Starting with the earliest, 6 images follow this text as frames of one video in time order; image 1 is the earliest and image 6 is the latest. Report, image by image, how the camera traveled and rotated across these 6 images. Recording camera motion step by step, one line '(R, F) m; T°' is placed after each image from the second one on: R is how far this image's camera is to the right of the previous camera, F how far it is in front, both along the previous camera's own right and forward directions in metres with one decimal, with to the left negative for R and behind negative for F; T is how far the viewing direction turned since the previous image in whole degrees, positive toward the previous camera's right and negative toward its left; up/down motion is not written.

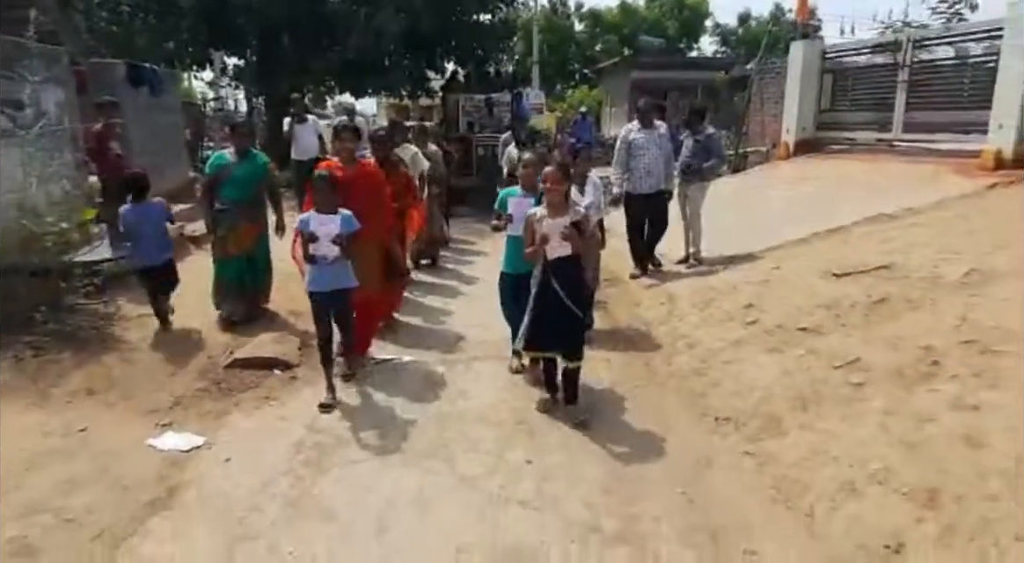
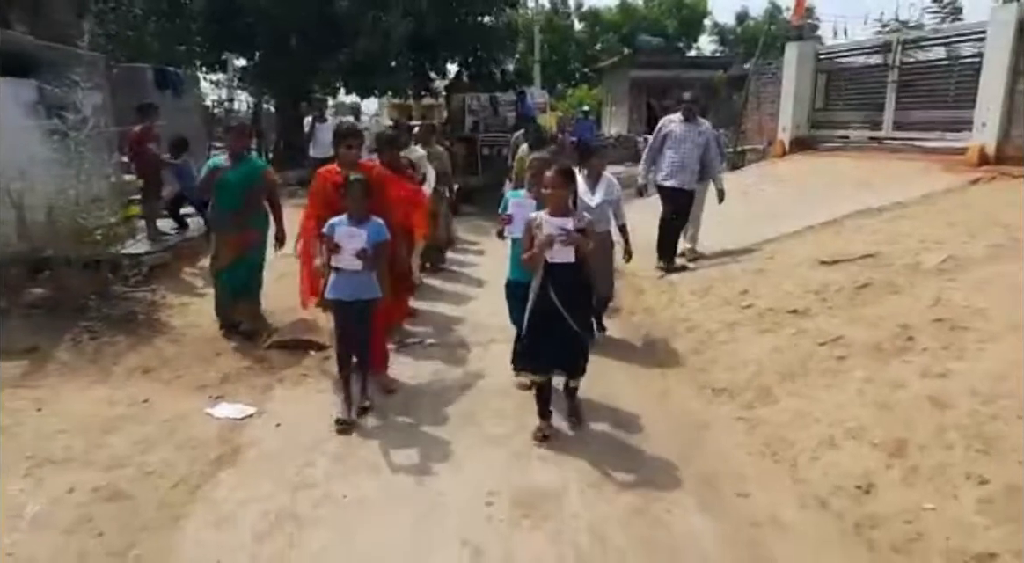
(-0.1, -0.5) m; 0°
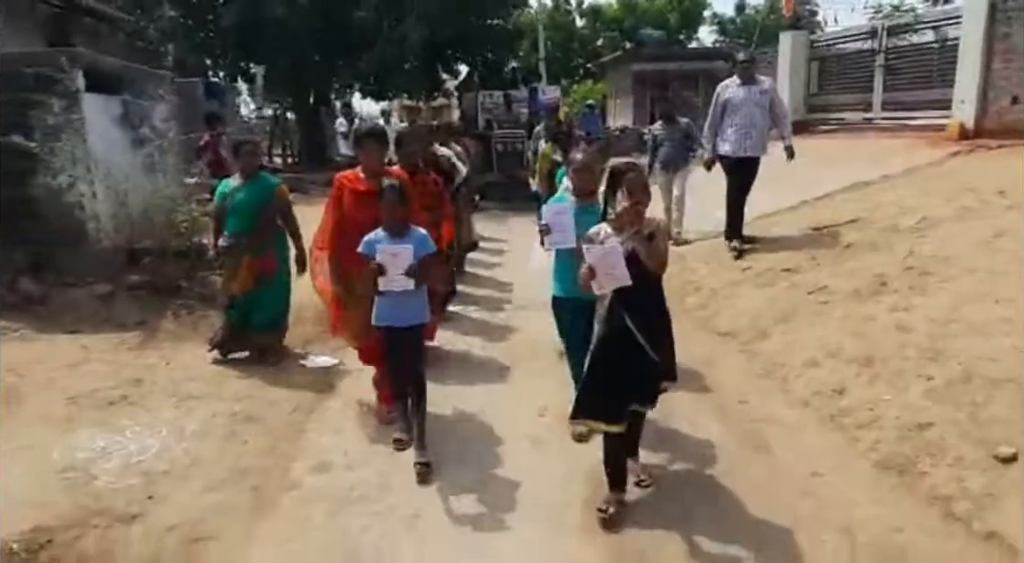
(-0.3, -1.0) m; -1°
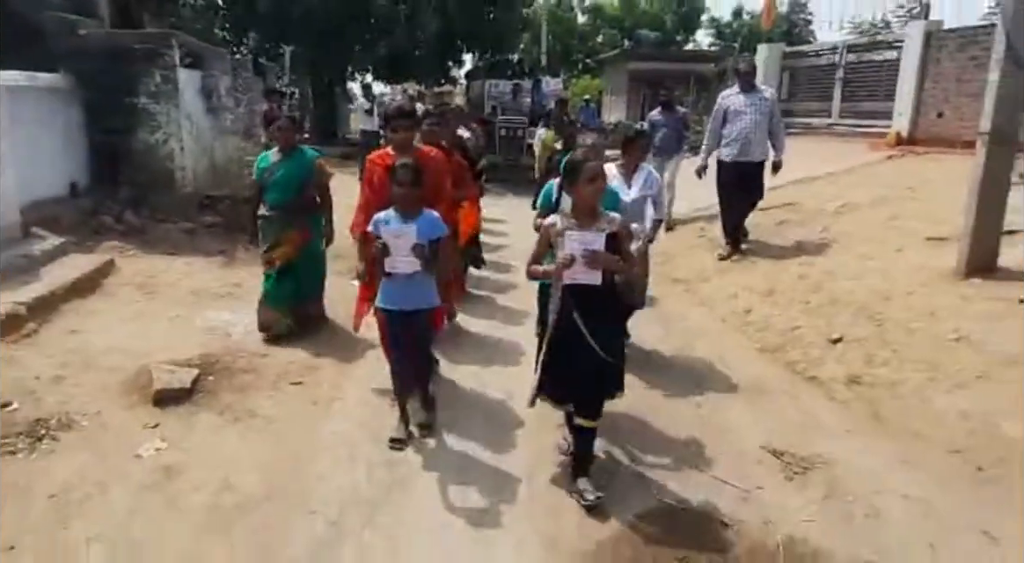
(-0.2, -1.9) m; +1°
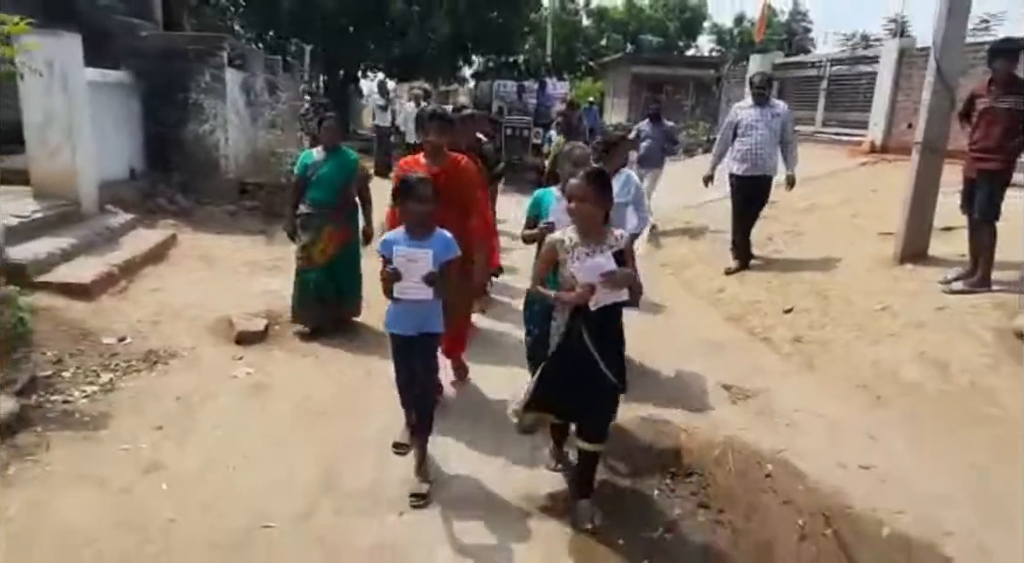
(-0.1, -1.2) m; 0°
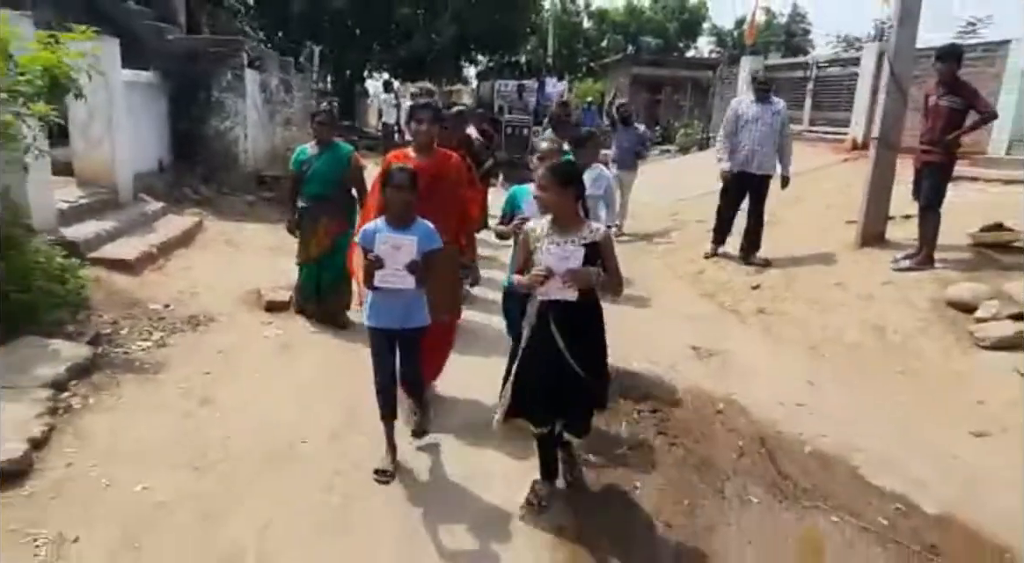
(+0.1, -0.8) m; 0°
